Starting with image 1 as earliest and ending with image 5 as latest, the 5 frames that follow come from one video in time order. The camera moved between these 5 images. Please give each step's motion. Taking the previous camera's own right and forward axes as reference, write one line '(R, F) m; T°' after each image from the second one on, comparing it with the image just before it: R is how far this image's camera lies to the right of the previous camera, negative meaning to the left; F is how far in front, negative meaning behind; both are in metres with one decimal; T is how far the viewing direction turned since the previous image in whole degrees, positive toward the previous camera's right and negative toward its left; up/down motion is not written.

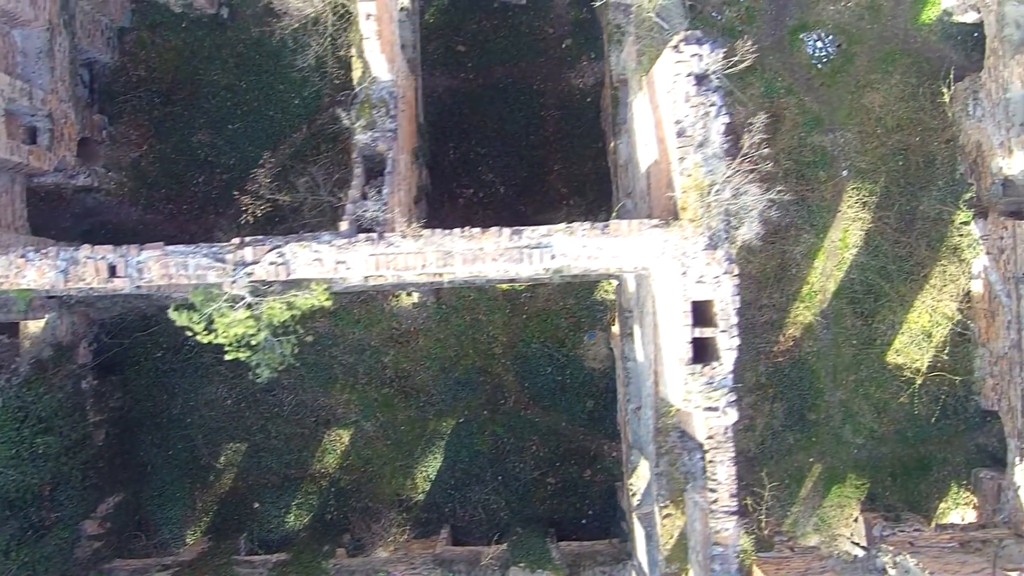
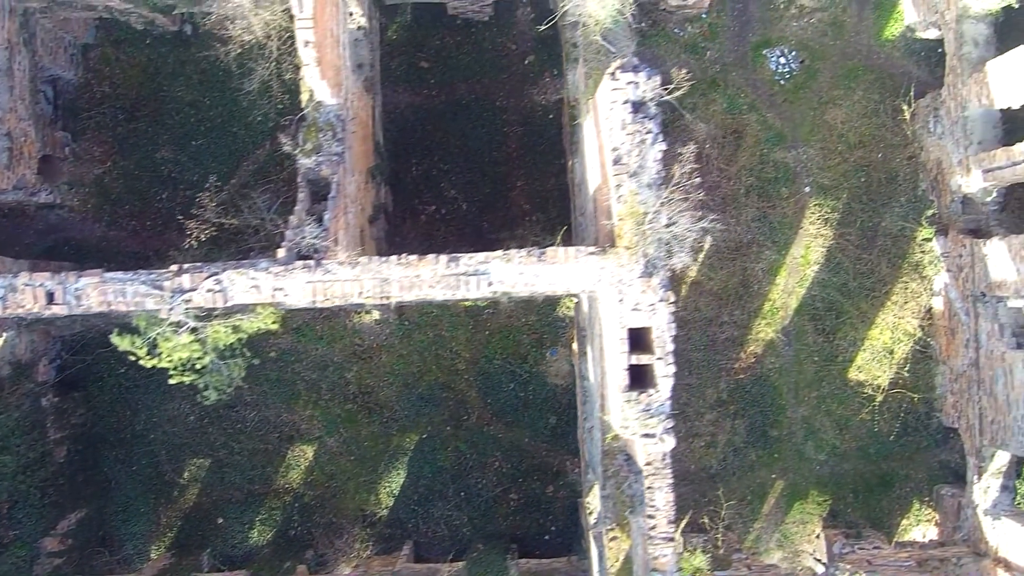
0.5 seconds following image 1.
(+0.3, 0.0) m; 0°
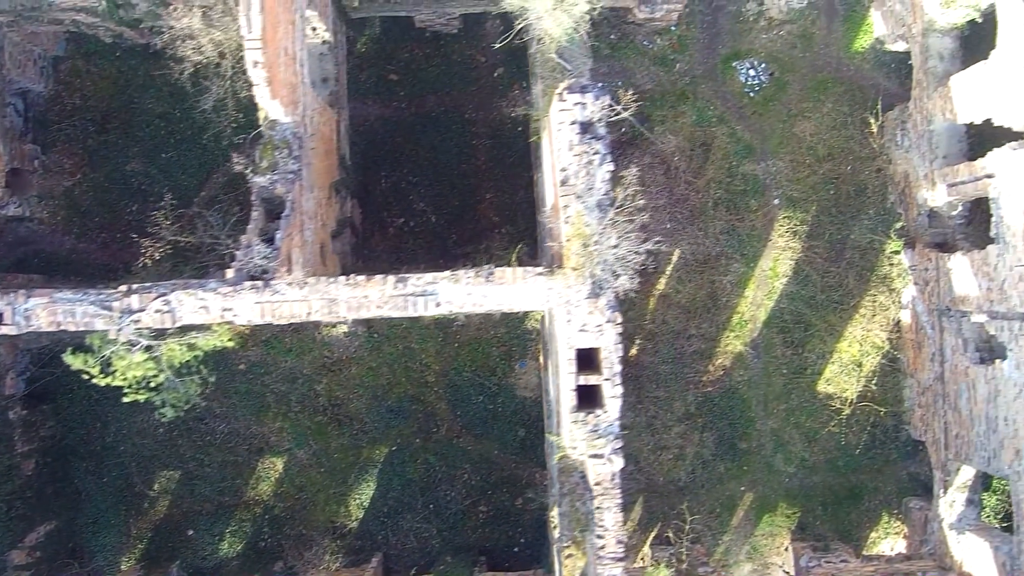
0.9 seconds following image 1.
(+0.3, 0.0) m; 0°
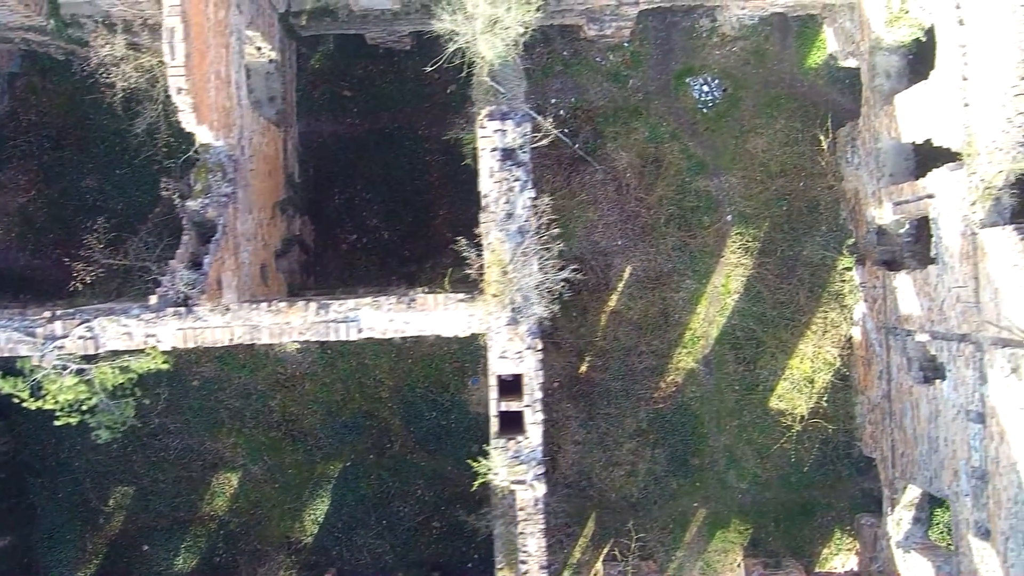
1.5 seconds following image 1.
(+0.4, 0.0) m; 0°
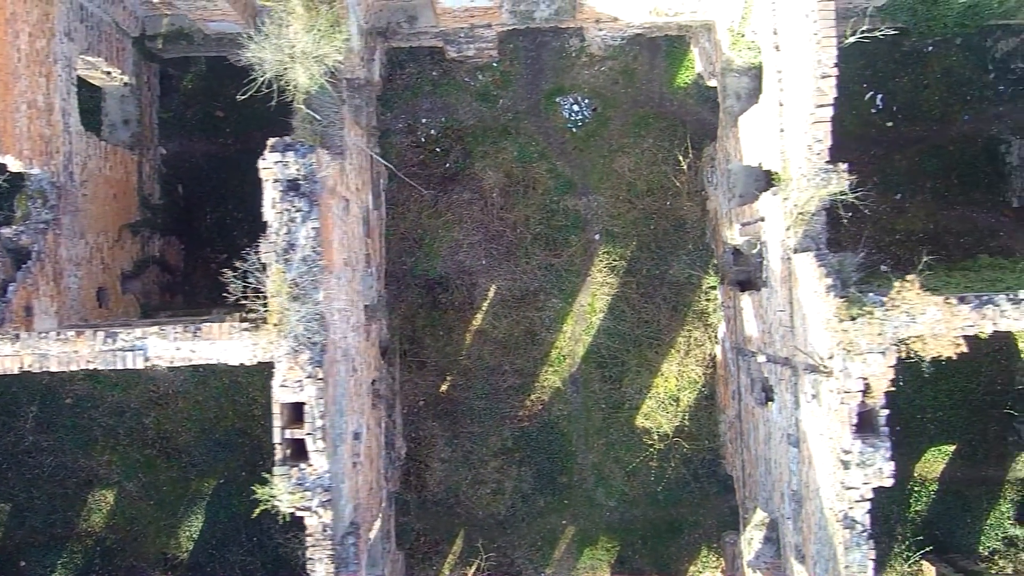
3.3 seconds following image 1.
(+1.1, -0.1) m; -1°
